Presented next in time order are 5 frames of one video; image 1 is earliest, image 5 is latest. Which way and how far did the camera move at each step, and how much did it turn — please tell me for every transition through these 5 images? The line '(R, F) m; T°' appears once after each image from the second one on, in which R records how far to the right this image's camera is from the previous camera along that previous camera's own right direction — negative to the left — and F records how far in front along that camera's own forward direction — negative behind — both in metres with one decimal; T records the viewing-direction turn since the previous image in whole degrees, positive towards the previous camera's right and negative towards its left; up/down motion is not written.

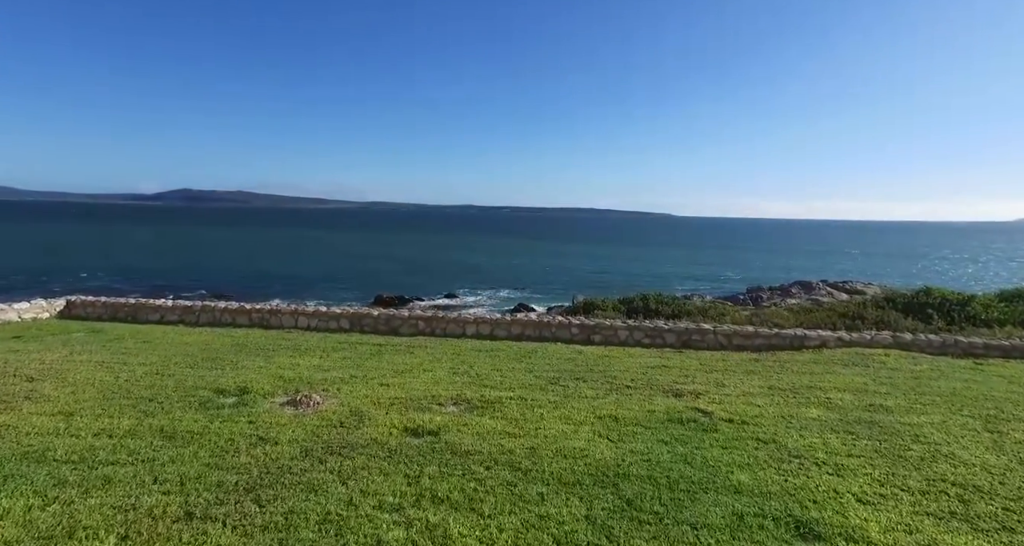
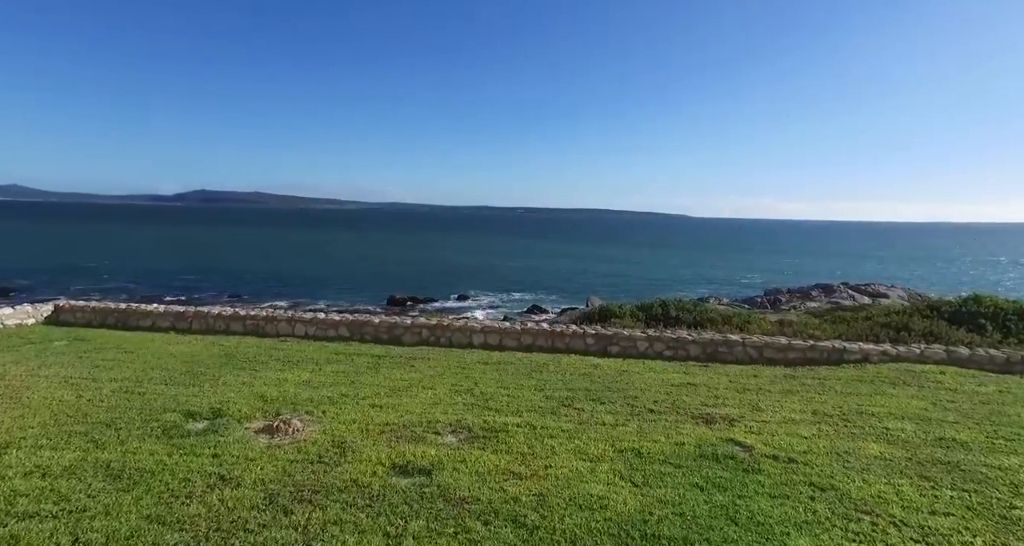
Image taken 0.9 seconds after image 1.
(+0.1, +0.7) m; -1°
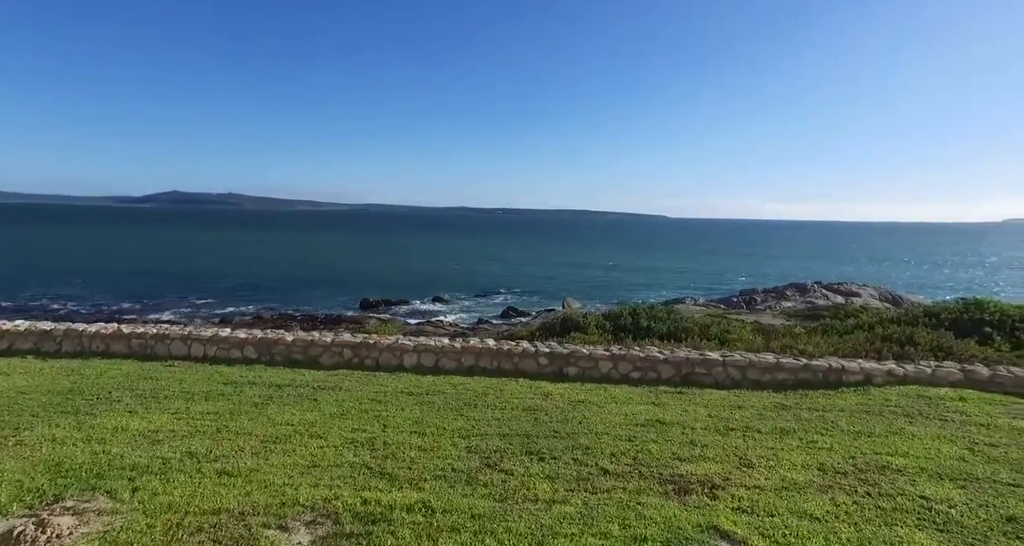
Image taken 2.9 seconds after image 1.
(+0.5, +1.4) m; +2°
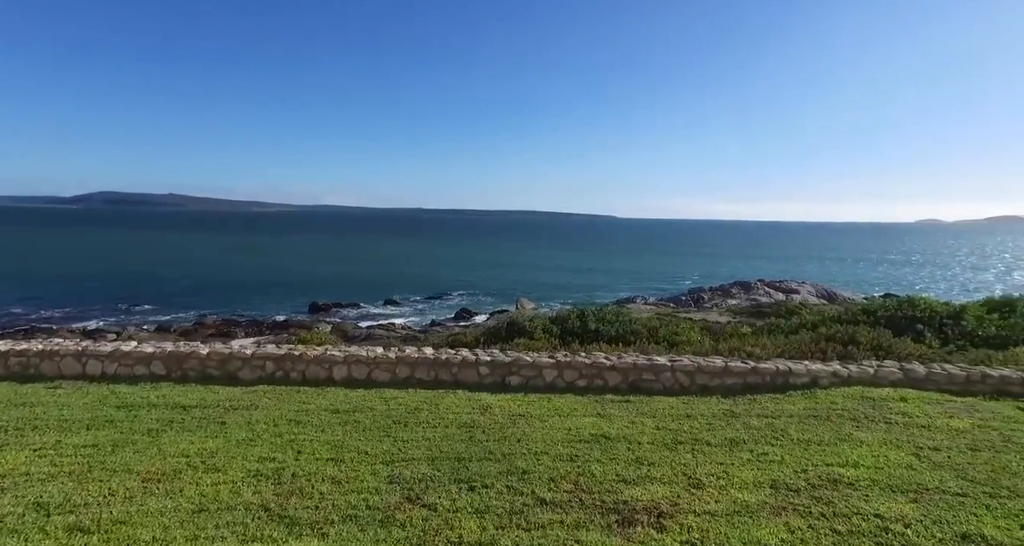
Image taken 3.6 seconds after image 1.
(+0.2, +0.4) m; +5°
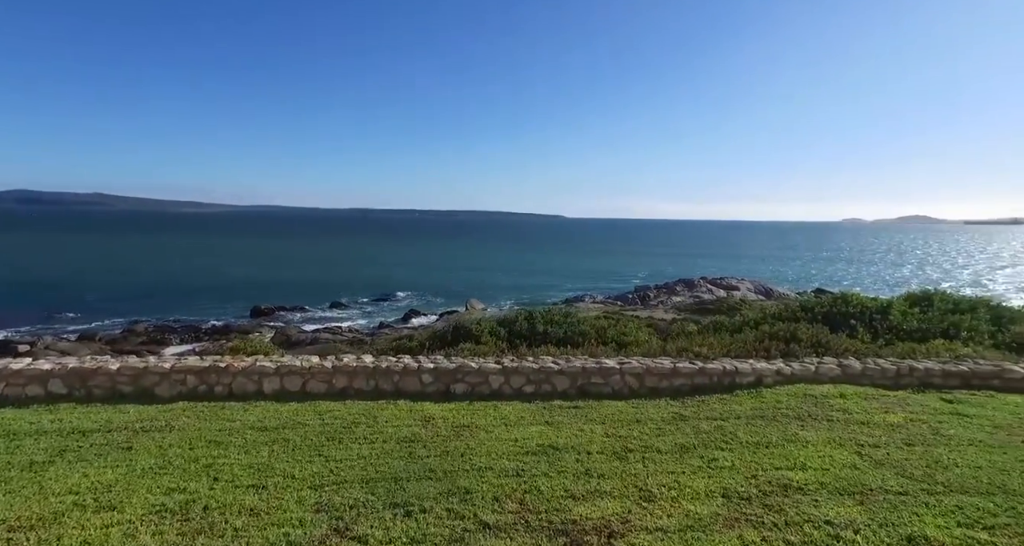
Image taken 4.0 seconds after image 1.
(+0.1, +0.3) m; +5°
